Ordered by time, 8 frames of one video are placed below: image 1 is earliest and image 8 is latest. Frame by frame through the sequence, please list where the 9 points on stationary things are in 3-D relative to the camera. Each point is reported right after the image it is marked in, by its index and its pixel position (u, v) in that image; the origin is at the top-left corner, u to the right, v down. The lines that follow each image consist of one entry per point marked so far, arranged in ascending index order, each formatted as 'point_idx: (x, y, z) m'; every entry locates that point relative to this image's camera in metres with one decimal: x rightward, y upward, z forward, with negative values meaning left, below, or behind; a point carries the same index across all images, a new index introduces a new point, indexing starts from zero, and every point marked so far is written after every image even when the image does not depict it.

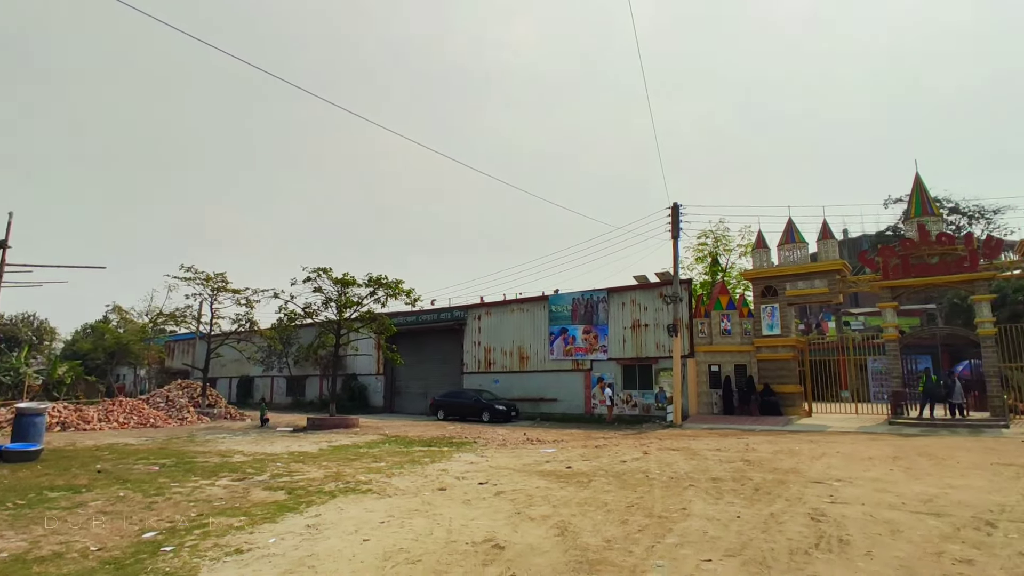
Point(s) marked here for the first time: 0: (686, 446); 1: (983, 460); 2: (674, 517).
0: (+4.8, -4.4, +16.8) m
1: (+10.0, -3.6, +12.9) m
2: (+2.0, -2.8, +7.4) m
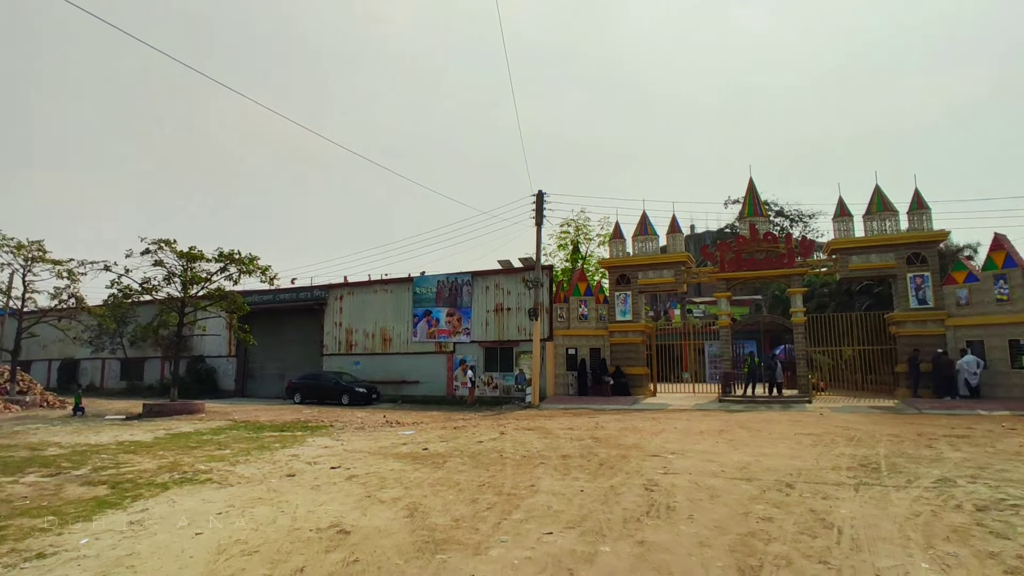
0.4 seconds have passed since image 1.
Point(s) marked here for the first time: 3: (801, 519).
0: (+0.8, -4.0, +17.5) m
1: (+6.7, -3.5, +14.7) m
2: (+0.1, -2.6, +7.7) m
3: (+2.9, -2.3, +6.1) m
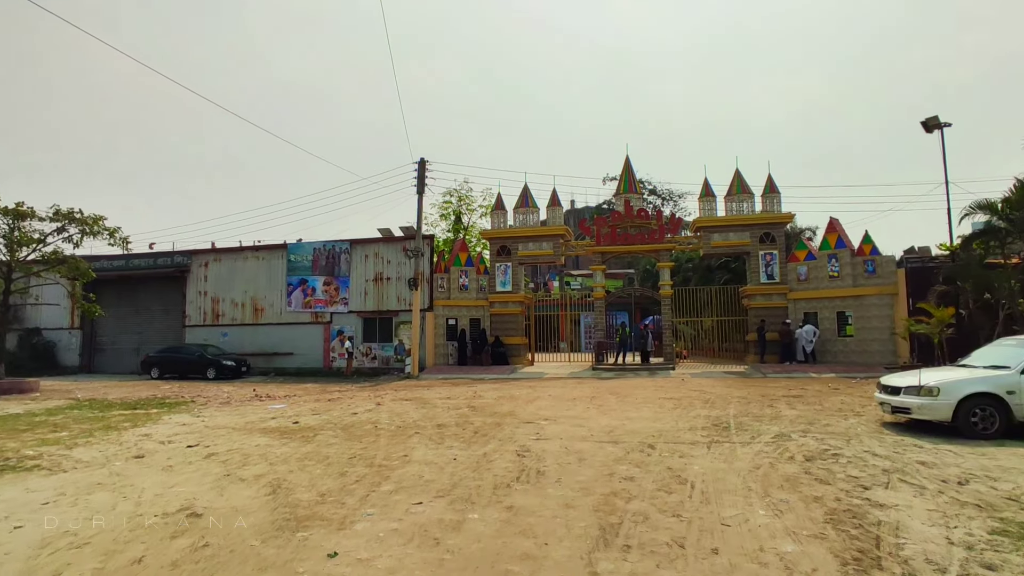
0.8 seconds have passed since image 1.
0: (-2.7, -3.1, +17.3) m
1: (+3.7, -2.8, +15.7) m
2: (-1.5, -2.2, +7.5) m
3: (+1.6, -2.0, +6.5) m
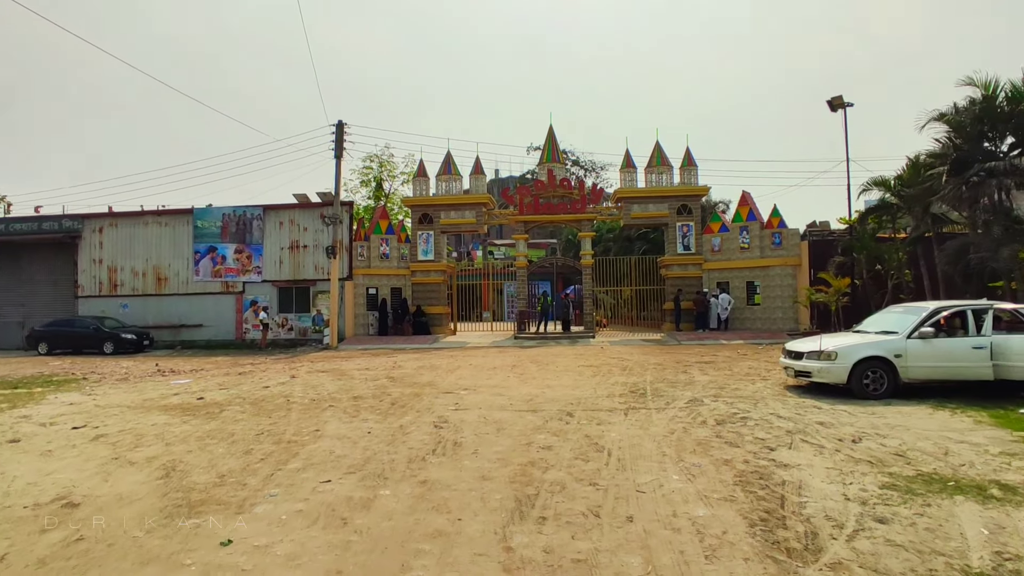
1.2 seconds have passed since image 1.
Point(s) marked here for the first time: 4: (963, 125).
0: (-4.9, -2.2, +16.7) m
1: (+1.6, -2.0, +15.9) m
2: (-2.4, -1.8, +7.1) m
3: (+0.7, -1.7, +6.5) m
4: (+9.3, +3.4, +12.5) m
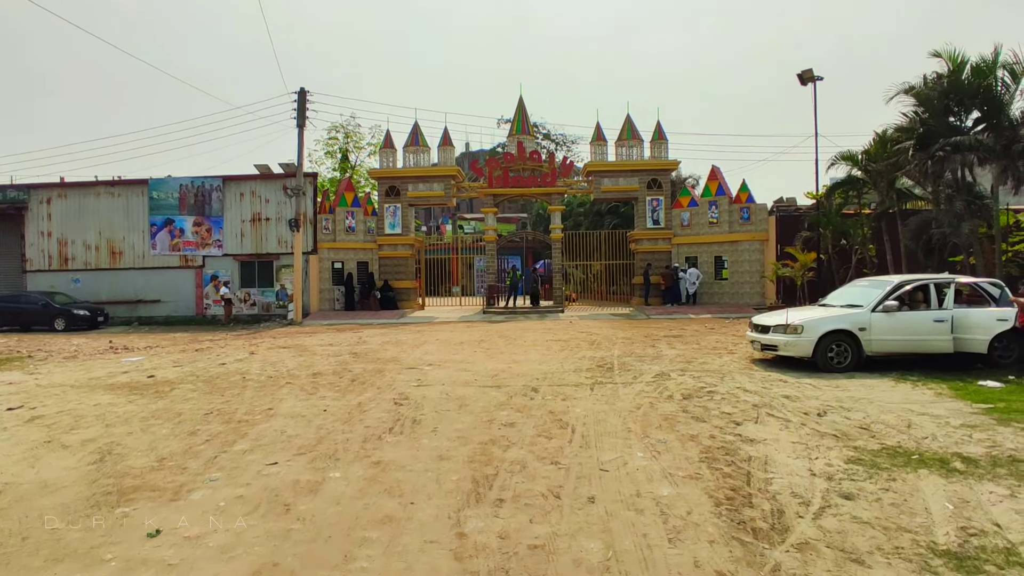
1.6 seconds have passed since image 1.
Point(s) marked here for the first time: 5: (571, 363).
0: (-5.7, -1.5, +16.3) m
1: (+0.8, -1.3, +15.8) m
2: (-2.9, -1.5, +6.8) m
3: (+0.3, -1.4, +6.3) m
4: (+8.6, +3.9, +12.5) m
5: (+1.0, -1.3, +10.8) m
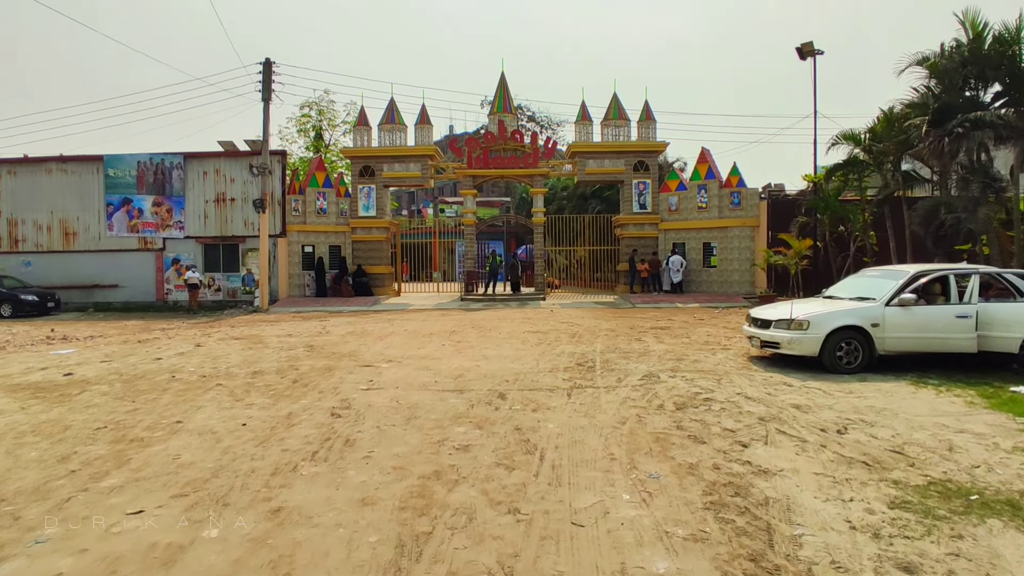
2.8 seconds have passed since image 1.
0: (-6.3, -1.1, +14.9) m
1: (+0.2, -1.0, +14.6) m
2: (-3.3, -1.4, +5.5) m
3: (-0.1, -1.3, +5.1) m
4: (+8.1, +4.1, +11.3) m
5: (+0.6, -1.2, +9.6) m
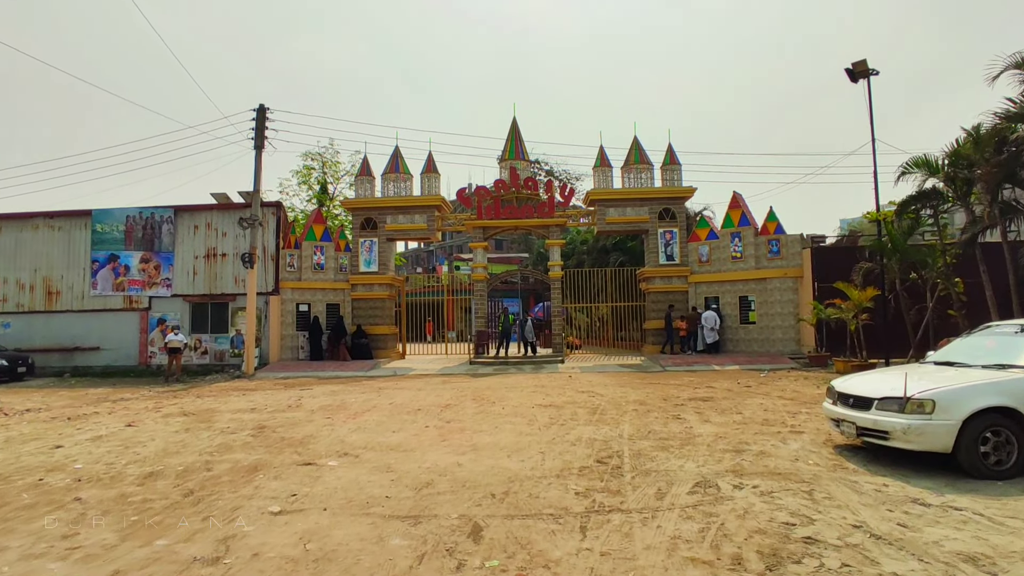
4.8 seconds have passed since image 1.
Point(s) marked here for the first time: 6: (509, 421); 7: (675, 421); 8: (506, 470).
0: (-6.2, -2.5, +12.5) m
1: (+0.3, -2.2, +12.0) m
2: (-3.5, -1.8, +3.0) m
3: (-0.3, -1.6, +2.5) m
4: (+8.1, +3.2, +8.9) m
5: (+0.5, -1.9, +7.0) m
6: (0.0, -2.1, +9.6) m
7: (+2.5, -2.0, +9.2) m
8: (-0.1, -1.9, +6.3) m
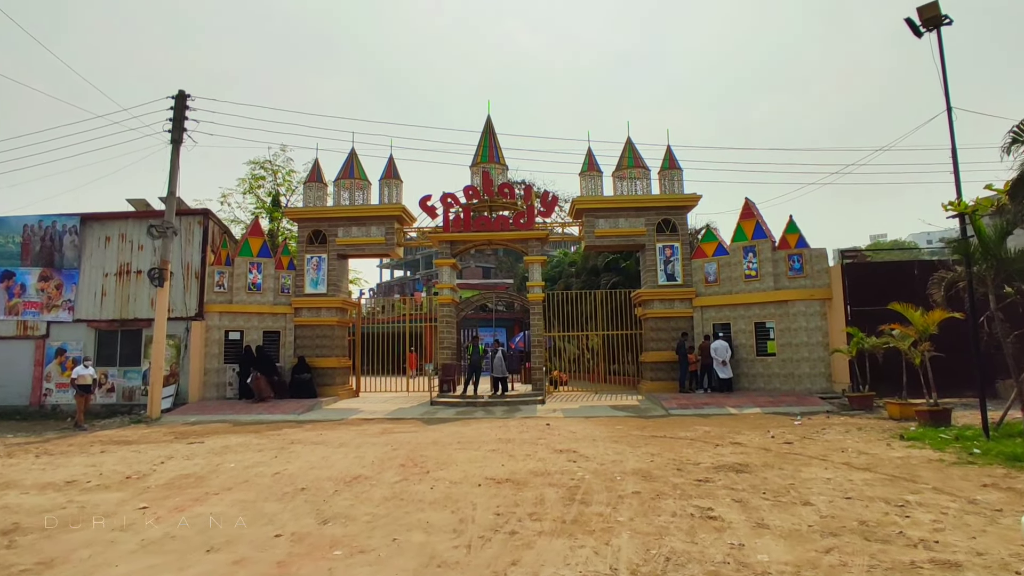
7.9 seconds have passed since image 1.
0: (-7.0, -2.7, +8.6) m
1: (-0.5, -2.5, +8.1) m
2: (-4.1, -1.5, -0.9) m
3: (-1.0, -1.4, -1.3) m
4: (+7.4, +3.1, +5.4) m
5: (-0.2, -1.9, +3.1) m
6: (-0.8, -2.2, +5.7) m
7: (+1.7, -2.1, +5.3) m
8: (-0.8, -1.8, +2.4) m
